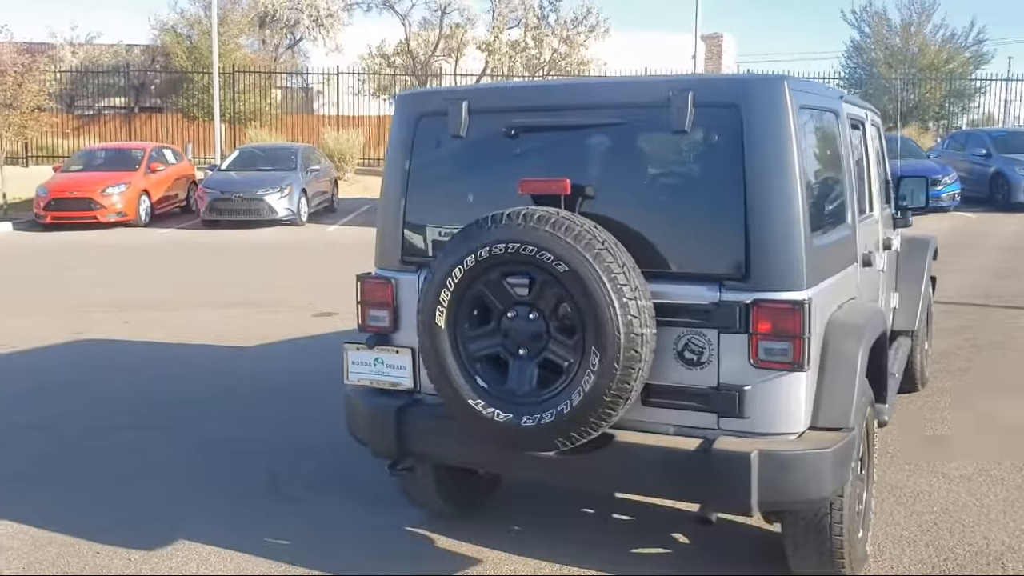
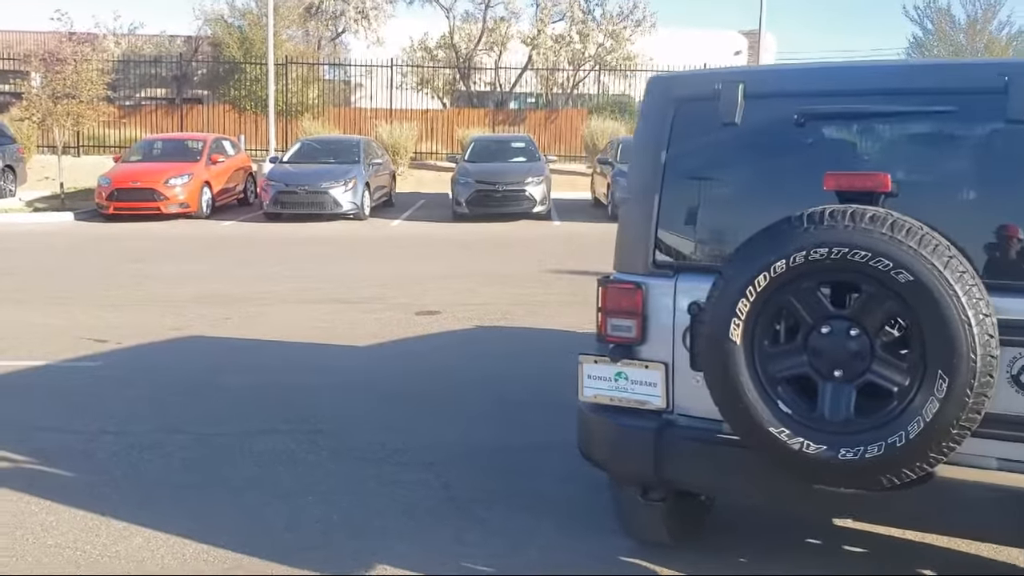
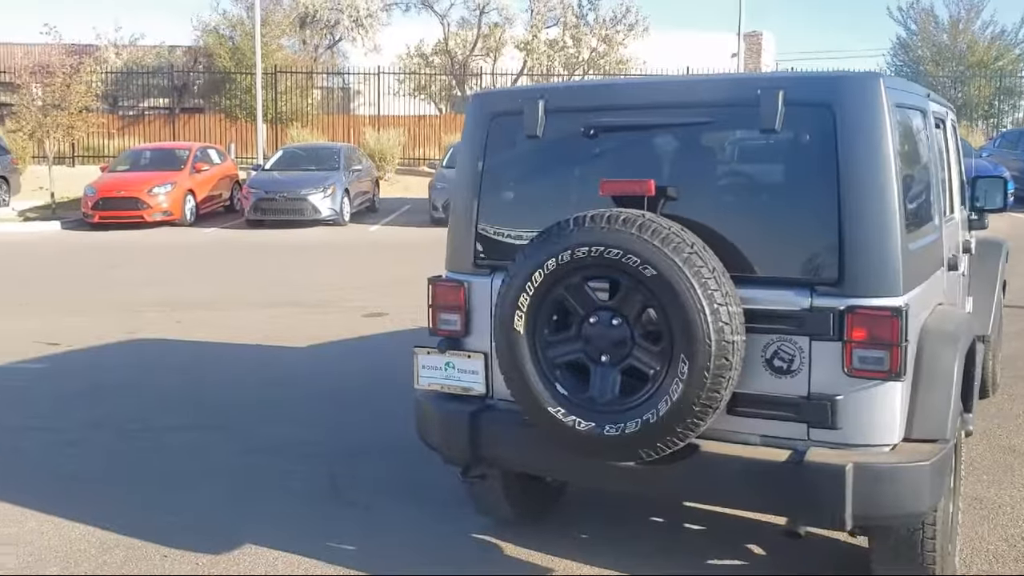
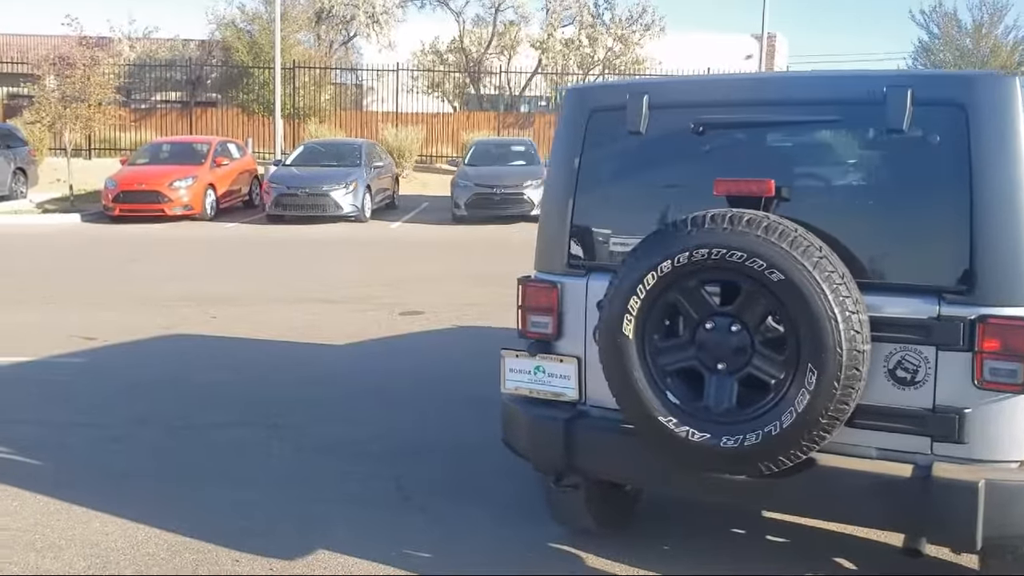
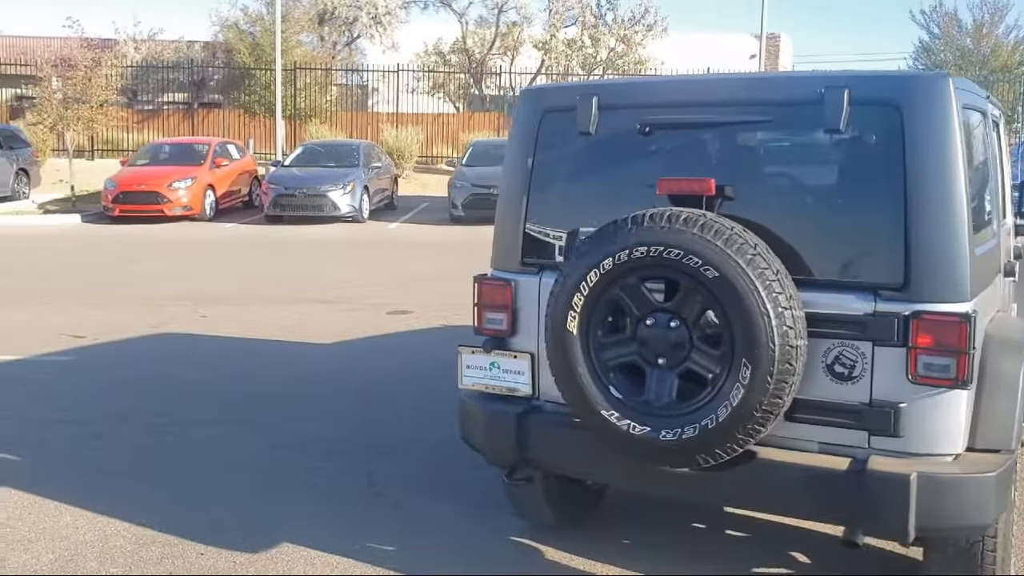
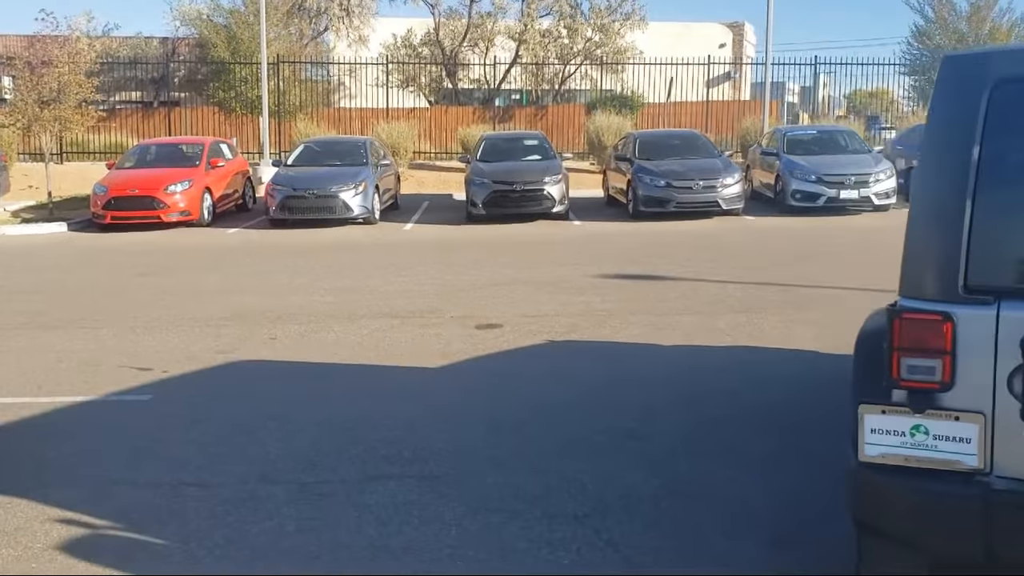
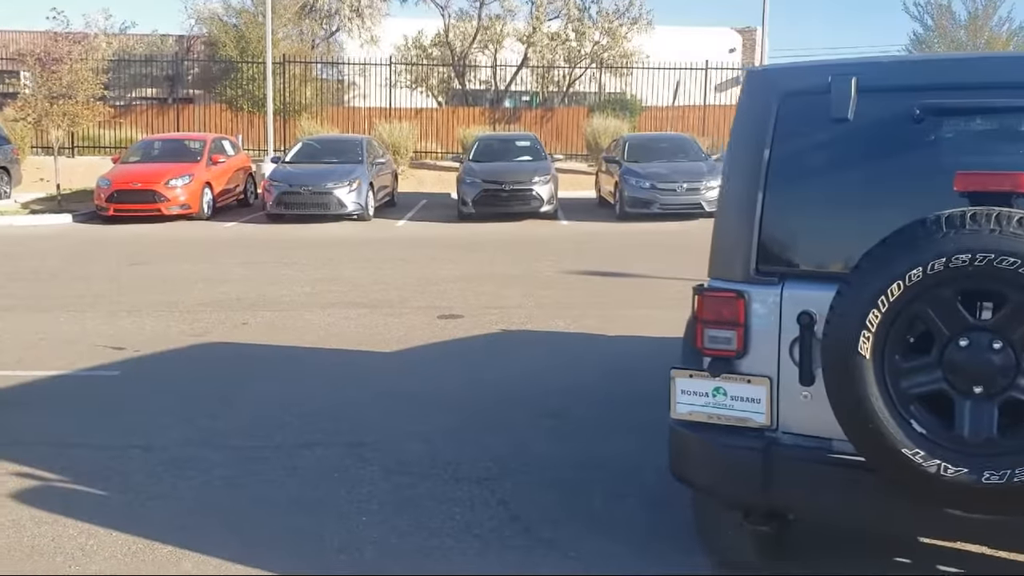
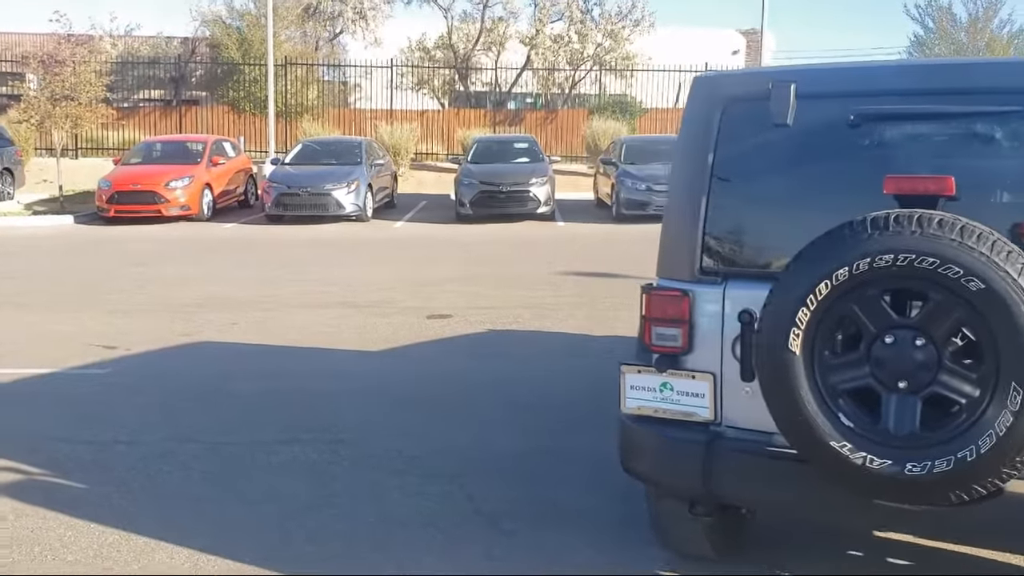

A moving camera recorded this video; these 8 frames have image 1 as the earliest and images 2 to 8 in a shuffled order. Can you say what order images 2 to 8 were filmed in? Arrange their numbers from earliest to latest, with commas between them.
3, 5, 4, 2, 8, 7, 6
